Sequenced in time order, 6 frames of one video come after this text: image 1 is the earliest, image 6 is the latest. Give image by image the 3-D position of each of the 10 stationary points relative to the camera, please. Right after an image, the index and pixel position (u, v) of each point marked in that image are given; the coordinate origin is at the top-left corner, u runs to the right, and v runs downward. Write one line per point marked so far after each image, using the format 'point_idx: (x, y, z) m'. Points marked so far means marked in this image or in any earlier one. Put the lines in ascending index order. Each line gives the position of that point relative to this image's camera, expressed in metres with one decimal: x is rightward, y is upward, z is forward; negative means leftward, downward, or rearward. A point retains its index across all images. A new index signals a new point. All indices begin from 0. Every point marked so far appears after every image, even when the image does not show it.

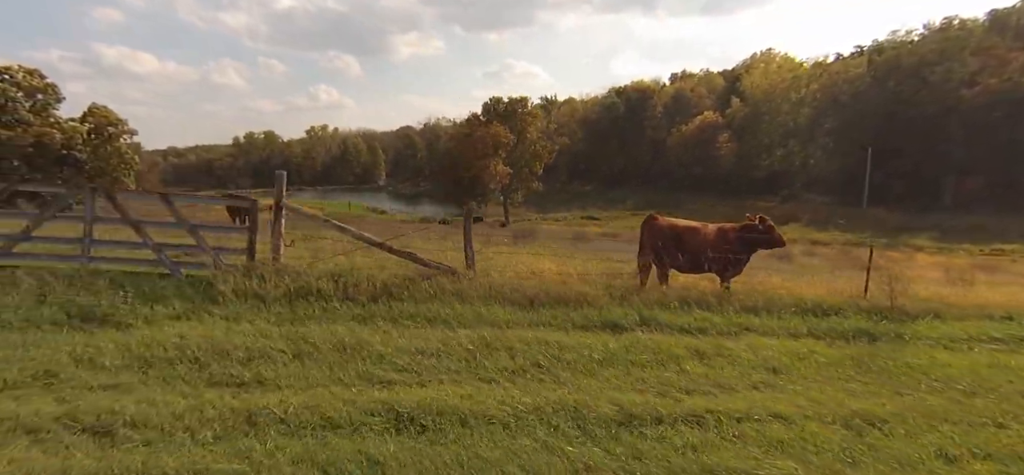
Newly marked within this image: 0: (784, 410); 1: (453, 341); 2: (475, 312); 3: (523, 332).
0: (+2.3, -1.5, +4.5) m
1: (-0.8, -1.3, +6.6) m
2: (-0.6, -1.1, +8.0) m
3: (+0.1, -1.3, +7.2) m
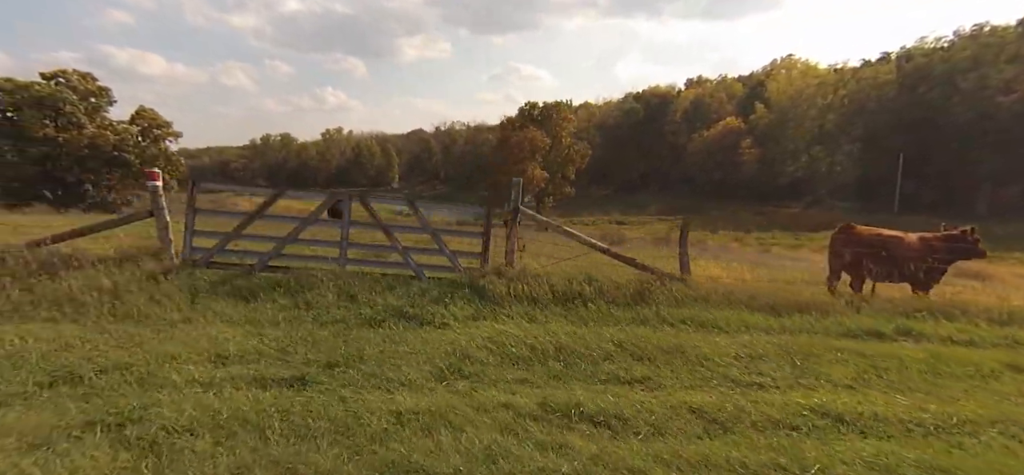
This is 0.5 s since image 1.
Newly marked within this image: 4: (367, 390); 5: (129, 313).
0: (+6.0, -1.6, +4.4) m
1: (+3.1, -1.4, +6.7) m
2: (+3.4, -1.2, +8.1) m
3: (+4.0, -1.4, +7.3) m
4: (-1.3, -1.3, +4.7) m
5: (-4.6, -0.9, +6.4) m
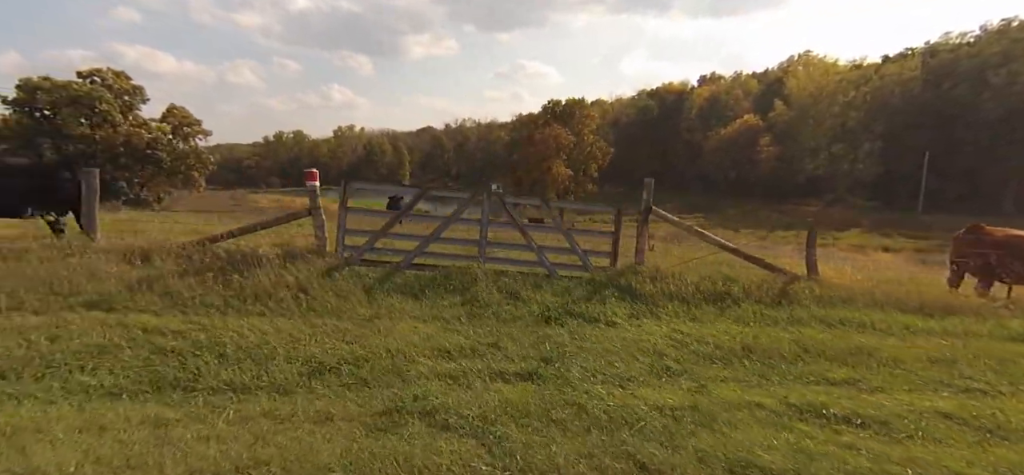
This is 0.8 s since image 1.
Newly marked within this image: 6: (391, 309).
0: (+8.1, -1.6, +4.1) m
1: (+5.3, -1.4, +6.6) m
2: (+5.7, -1.2, +8.0) m
3: (+6.3, -1.4, +7.1) m
4: (+0.9, -1.4, +4.8) m
5: (-2.4, -0.9, +6.7) m
6: (-1.6, -0.9, +6.9) m
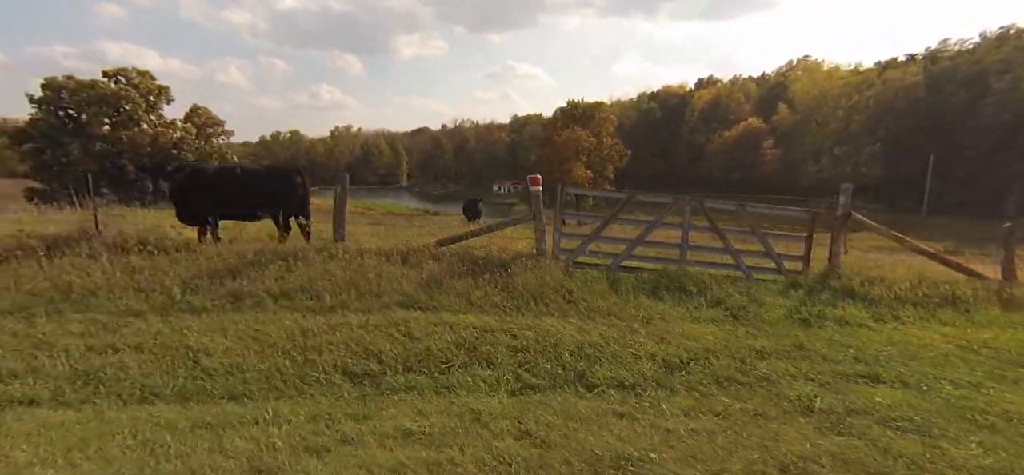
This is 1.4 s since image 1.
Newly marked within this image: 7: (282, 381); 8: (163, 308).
0: (+11.4, -1.7, +3.7) m
1: (+8.8, -1.5, +6.4) m
2: (+9.2, -1.3, +7.7) m
3: (+9.8, -1.5, +6.8) m
4: (+4.2, -1.4, +4.8) m
5: (+1.1, -0.9, +6.9) m
6: (+1.9, -1.0, +7.0) m
7: (-1.8, -1.2, +4.2) m
8: (-3.5, -0.7, +5.3) m
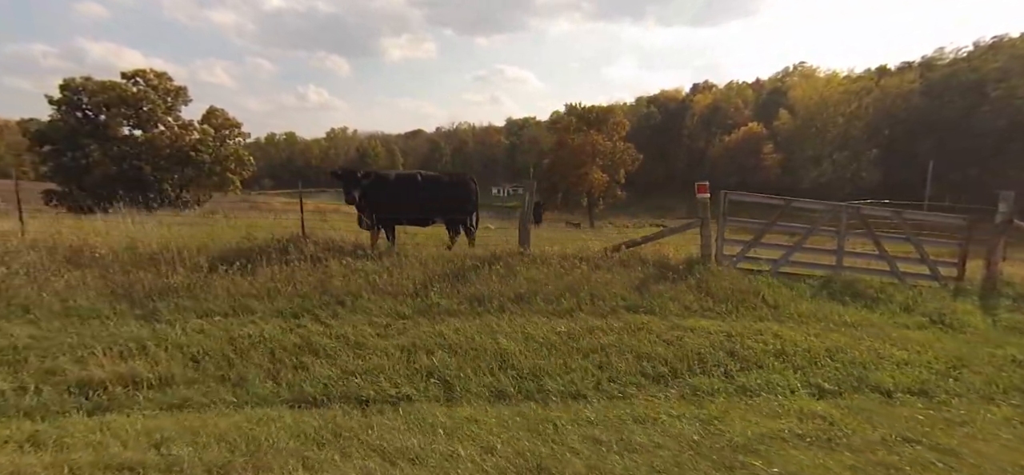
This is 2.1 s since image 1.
0: (+13.9, -1.8, +3.2) m
1: (+11.4, -1.6, +6.0) m
2: (+11.9, -1.4, +7.3) m
3: (+12.4, -1.6, +6.4) m
4: (+6.8, -1.5, +4.7) m
5: (+3.8, -1.0, +6.8) m
6: (+4.6, -1.0, +6.9) m
7: (+0.7, -1.2, +4.3) m
8: (-0.9, -0.8, +5.5) m
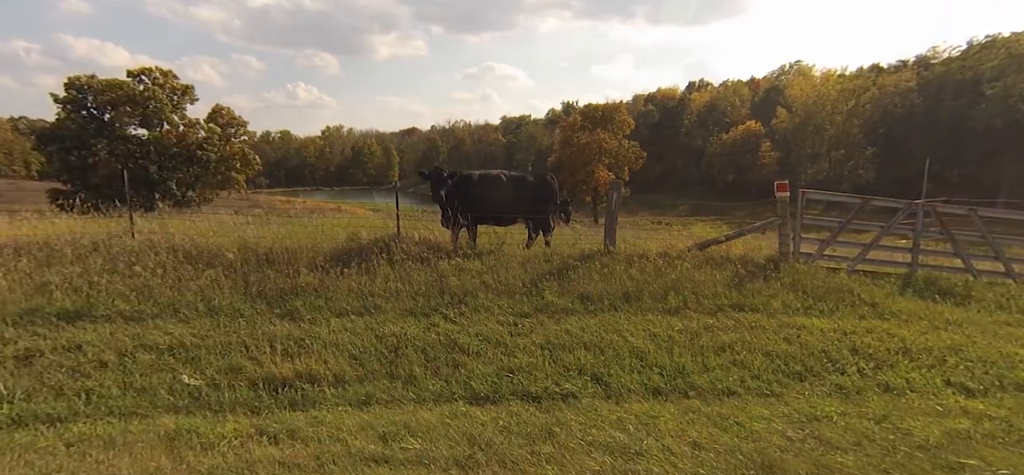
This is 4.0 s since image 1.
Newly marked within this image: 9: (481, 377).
0: (+15.0, -1.7, +2.9) m
1: (+12.6, -1.5, +5.8) m
2: (+13.2, -1.3, +7.1) m
3: (+13.7, -1.5, +6.1) m
4: (+8.0, -1.4, +4.6) m
5: (+5.0, -1.0, +6.8) m
6: (+5.8, -1.0, +6.9) m
7: (+1.9, -1.2, +4.3) m
8: (+0.3, -0.8, +5.6) m
9: (-0.2, -1.1, +4.0) m
